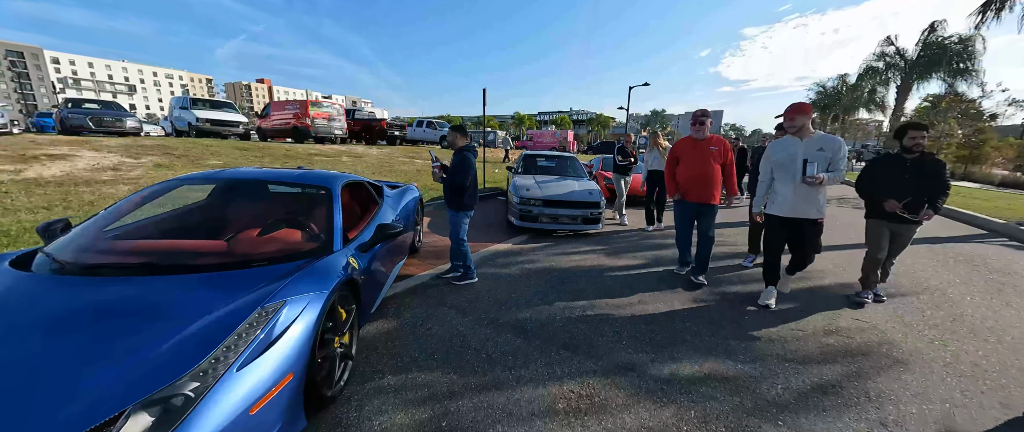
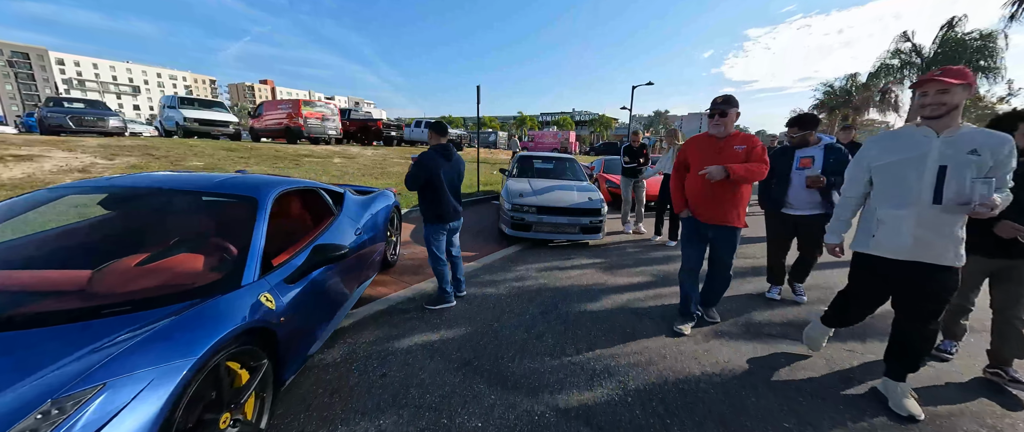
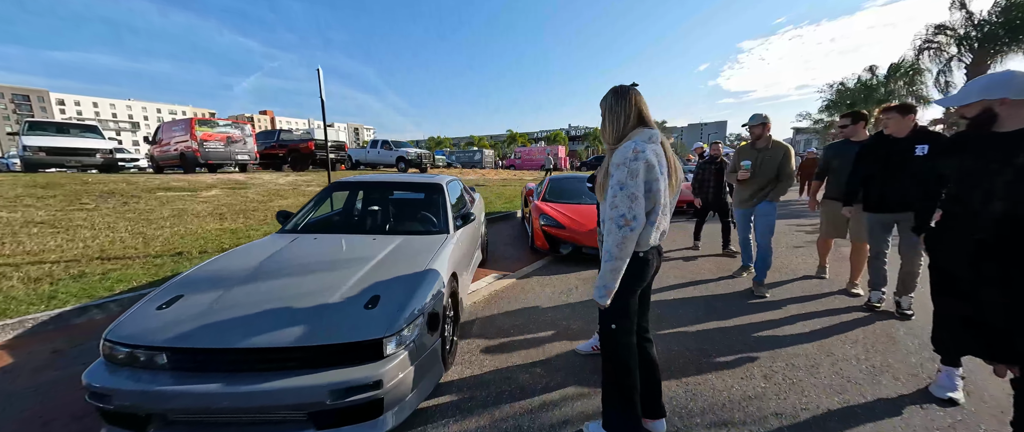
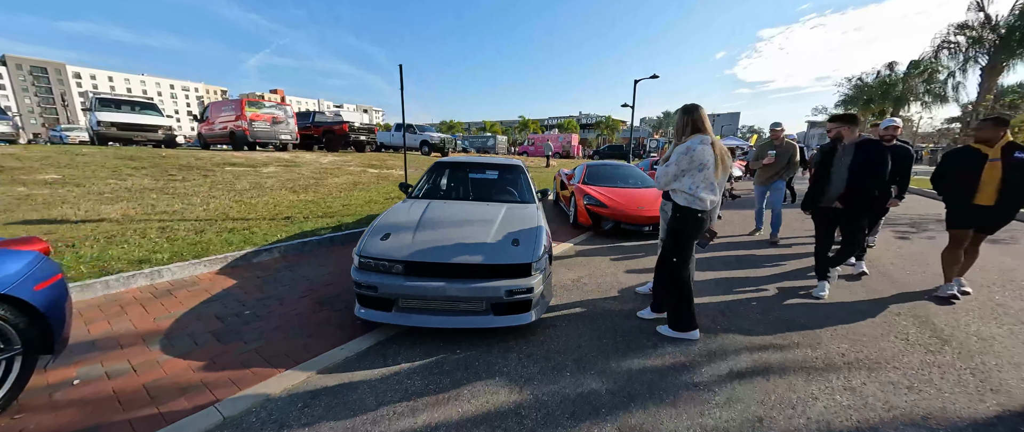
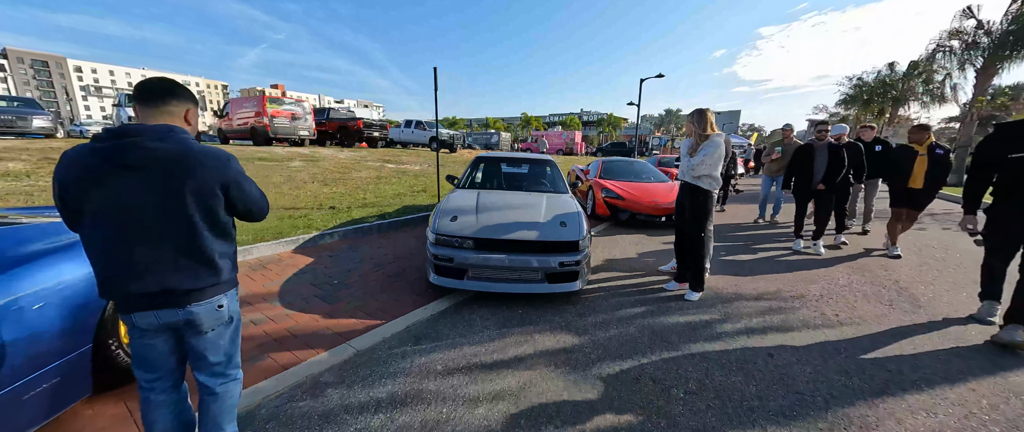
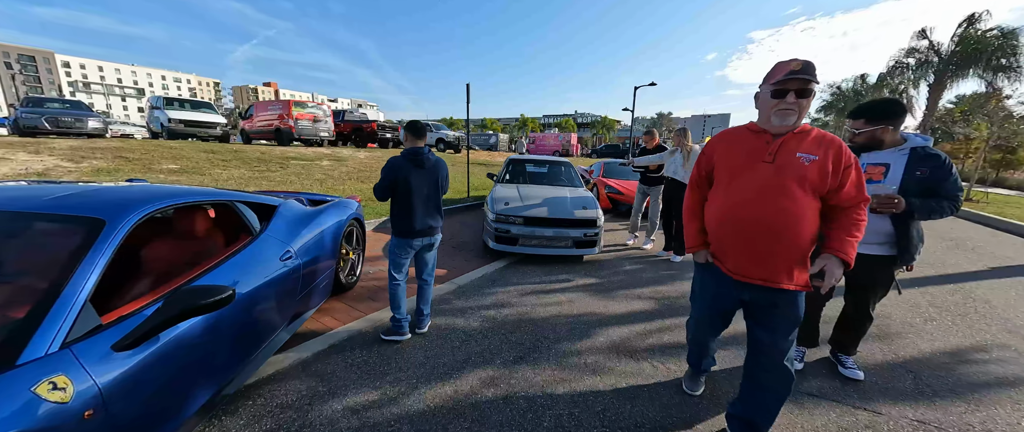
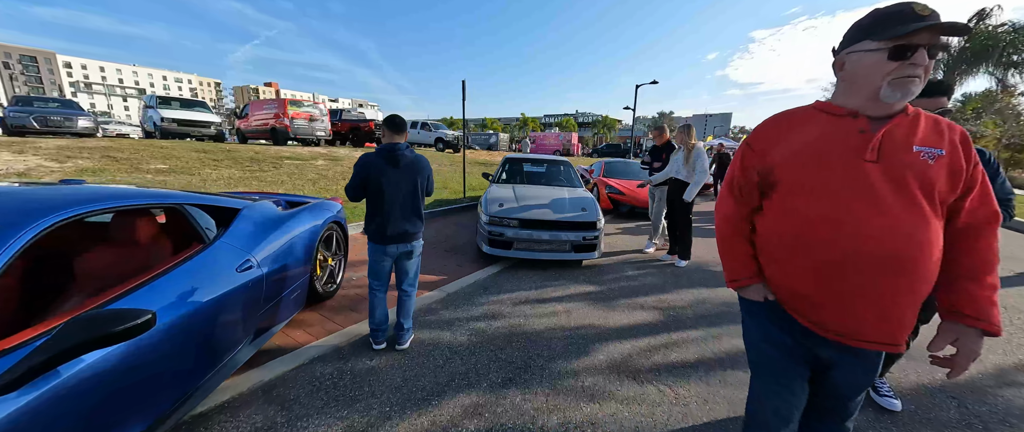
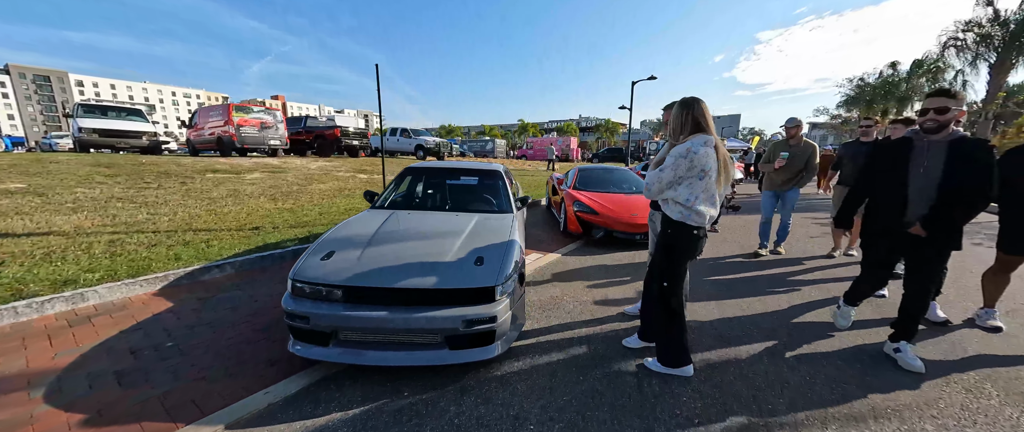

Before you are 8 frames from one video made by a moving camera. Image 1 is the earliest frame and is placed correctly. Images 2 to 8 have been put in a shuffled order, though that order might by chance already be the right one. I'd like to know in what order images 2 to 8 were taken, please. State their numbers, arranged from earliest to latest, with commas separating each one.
2, 6, 7, 5, 4, 8, 3
